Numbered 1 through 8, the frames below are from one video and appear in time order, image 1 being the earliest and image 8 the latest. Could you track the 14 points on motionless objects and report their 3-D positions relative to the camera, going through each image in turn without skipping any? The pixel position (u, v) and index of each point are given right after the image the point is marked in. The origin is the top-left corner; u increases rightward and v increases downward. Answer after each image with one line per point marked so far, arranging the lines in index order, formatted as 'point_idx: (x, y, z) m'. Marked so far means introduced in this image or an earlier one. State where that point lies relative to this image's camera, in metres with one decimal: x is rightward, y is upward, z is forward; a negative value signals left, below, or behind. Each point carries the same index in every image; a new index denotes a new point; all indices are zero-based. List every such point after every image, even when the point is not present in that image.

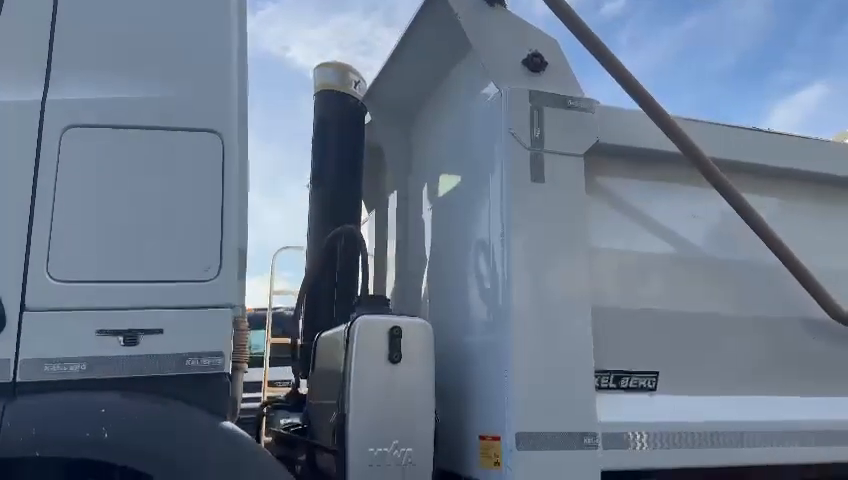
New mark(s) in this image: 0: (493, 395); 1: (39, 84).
0: (+0.2, -0.5, +2.2) m
1: (-1.1, +0.4, +1.9) m
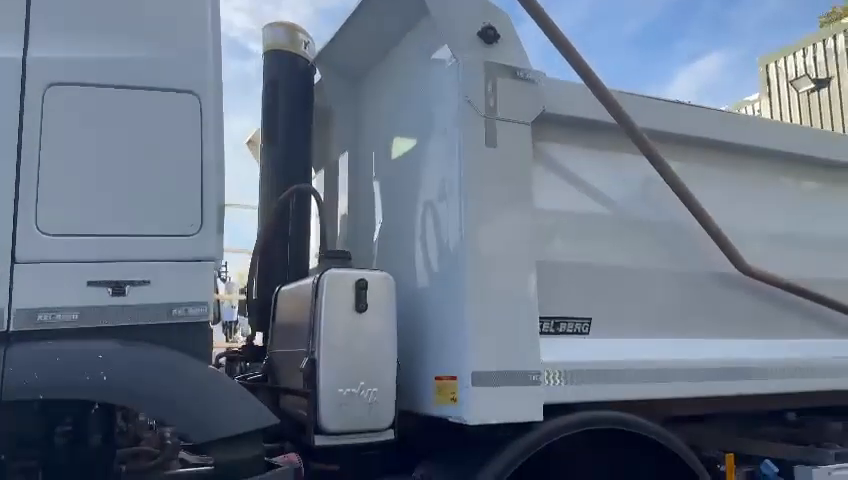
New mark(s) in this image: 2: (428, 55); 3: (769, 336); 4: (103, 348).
0: (+0.1, -0.4, +2.5) m
1: (-1.1, +0.6, +1.9) m
2: (0.0, +0.8, +2.8) m
3: (+1.6, -0.4, +3.2) m
4: (-0.8, -0.3, +1.9) m
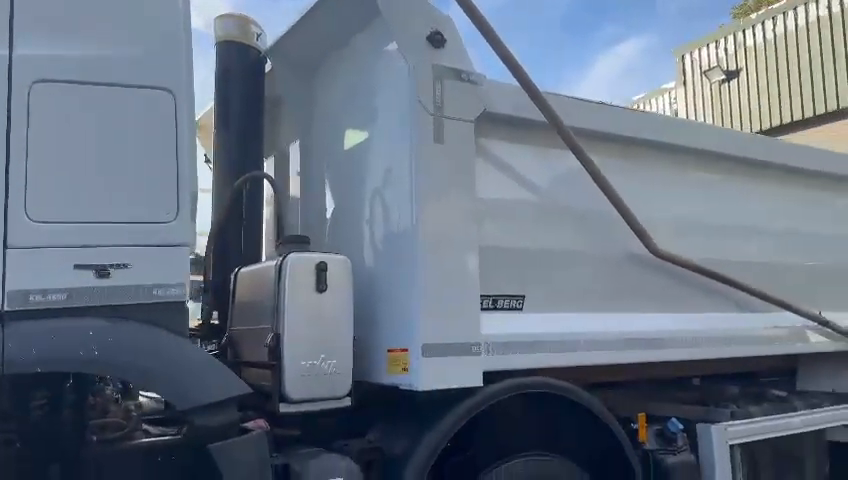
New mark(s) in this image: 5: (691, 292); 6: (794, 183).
0: (-0.1, -0.3, +2.7) m
1: (-1.3, +0.6, +2.1) m
2: (-0.2, +0.8, +3.0) m
3: (+1.3, -0.4, +3.6) m
4: (-1.0, -0.2, +2.0) m
5: (+1.4, -0.3, +3.7) m
6: (+2.3, +0.4, +4.3) m
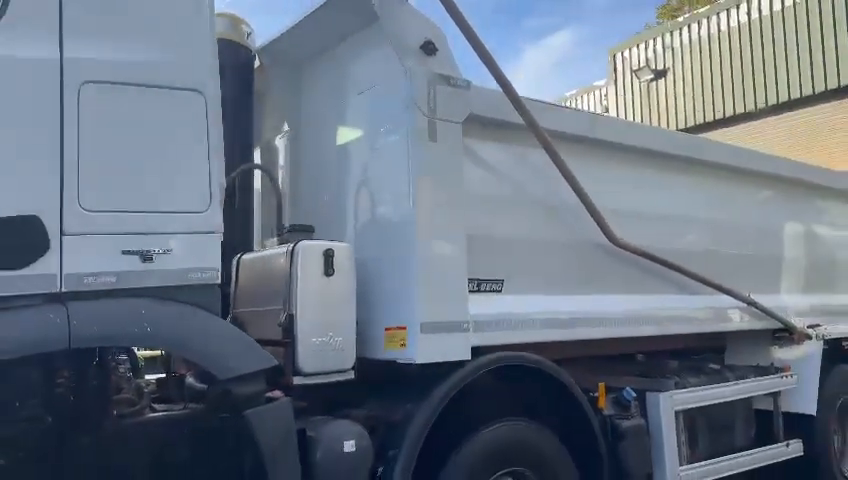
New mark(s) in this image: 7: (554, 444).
0: (-0.1, -0.3, +3.0) m
1: (-1.2, +0.6, +2.2) m
2: (-0.3, +0.9, +3.3) m
3: (+1.2, -0.3, +4.0) m
4: (-0.9, -0.2, +2.2) m
5: (+1.3, -0.2, +4.1) m
6: (+2.1, +0.4, +4.8) m
7: (+0.6, -1.0, +3.4) m
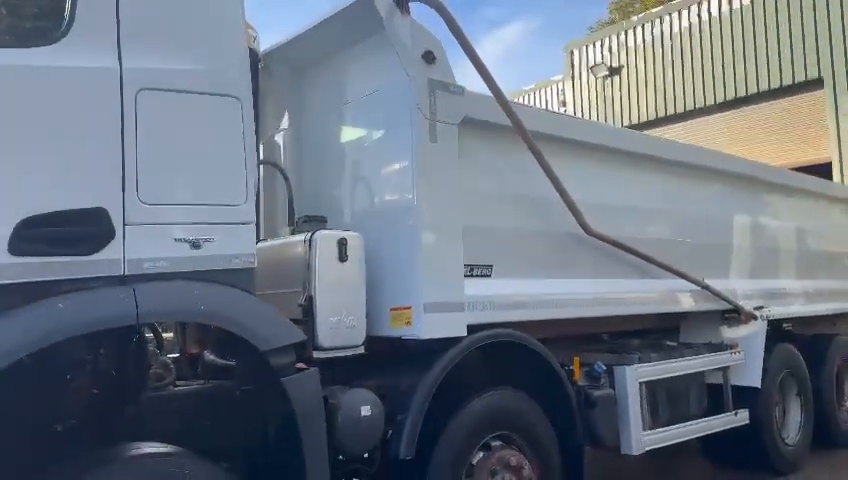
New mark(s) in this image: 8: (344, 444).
0: (-0.1, -0.2, +3.4) m
1: (-1.1, +0.7, +2.5) m
2: (-0.3, +0.9, +3.6) m
3: (+1.1, -0.2, +4.5) m
4: (-0.8, -0.2, +2.6) m
5: (+1.2, -0.2, +4.6) m
6: (+2.0, +0.5, +5.3) m
7: (+0.6, -0.9, +3.8) m
8: (-0.3, -0.9, +3.0) m
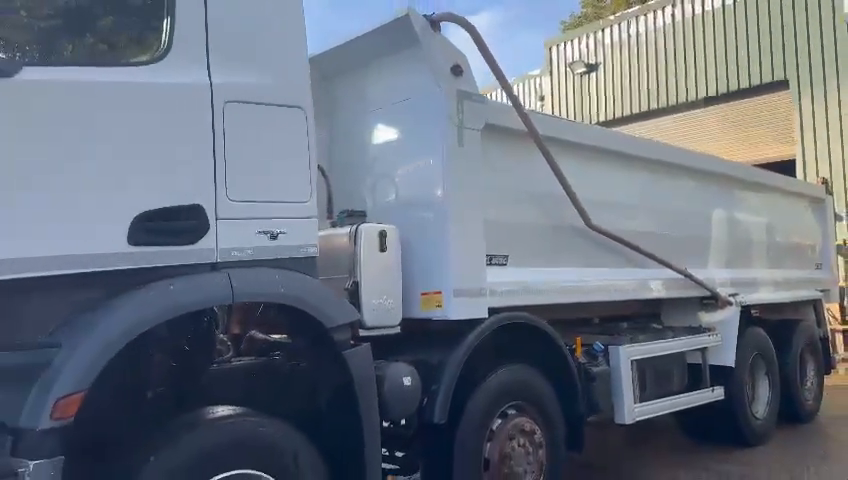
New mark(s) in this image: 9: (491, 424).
0: (+0.1, -0.2, +3.8) m
1: (-0.9, +0.7, +2.9) m
2: (-0.1, +1.0, +4.1) m
3: (+1.3, -0.2, +5.0) m
4: (-0.7, -0.1, +3.0) m
5: (+1.3, -0.1, +5.1) m
6: (+2.1, +0.6, +5.8) m
7: (+0.8, -0.9, +4.3) m
8: (-0.2, -0.9, +3.5) m
9: (+0.4, -1.1, +3.9) m
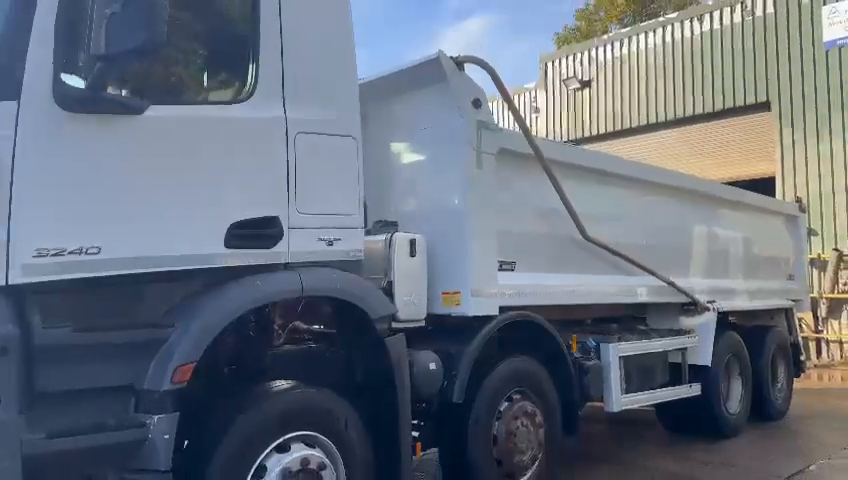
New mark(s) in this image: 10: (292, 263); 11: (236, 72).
0: (+0.2, -0.2, +4.5) m
1: (-0.8, +0.7, +3.6) m
2: (+0.1, +0.9, +4.7) m
3: (+1.4, -0.3, +5.7) m
4: (-0.5, -0.2, +3.6) m
5: (+1.5, -0.2, +5.8) m
6: (+2.2, +0.5, +6.5) m
7: (+0.9, -1.0, +5.0) m
8: (0.0, -0.9, +4.2) m
9: (+0.5, -1.1, +4.6) m
10: (-0.7, -0.1, +3.5) m
11: (-0.9, +0.8, +3.4) m
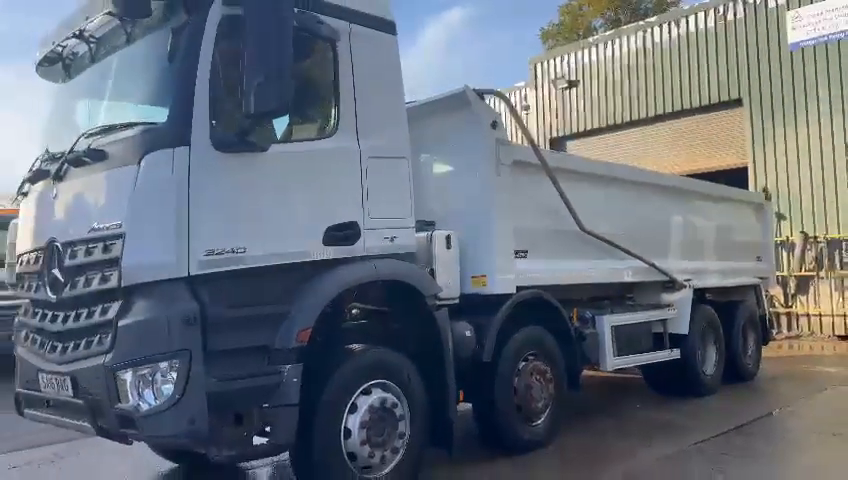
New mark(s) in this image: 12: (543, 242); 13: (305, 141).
0: (+0.5, -0.2, +5.7) m
1: (-0.5, +0.7, +4.8) m
2: (+0.3, +1.0, +5.9) m
3: (+1.6, -0.2, +6.9) m
4: (-0.2, -0.1, +4.8) m
5: (+1.7, -0.1, +7.0) m
6: (+2.5, +0.6, +7.8) m
7: (+1.2, -0.9, +6.2) m
8: (+0.3, -0.9, +5.4) m
9: (+0.8, -1.1, +5.8) m
10: (-0.4, -0.1, +4.7) m
11: (-0.7, +0.8, +4.6) m
12: (+1.1, 0.0, +6.3) m
13: (-0.8, +0.6, +4.4) m
